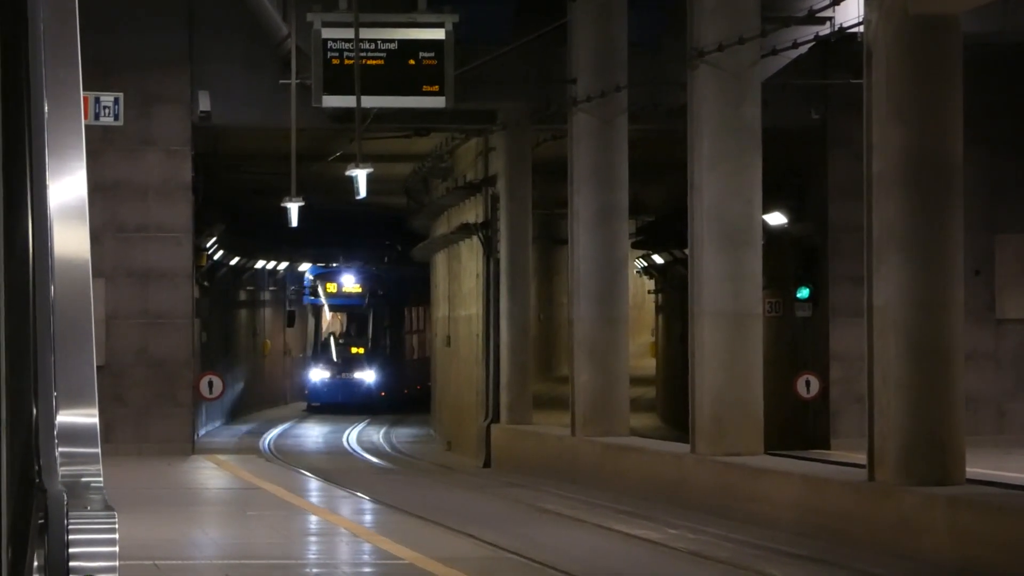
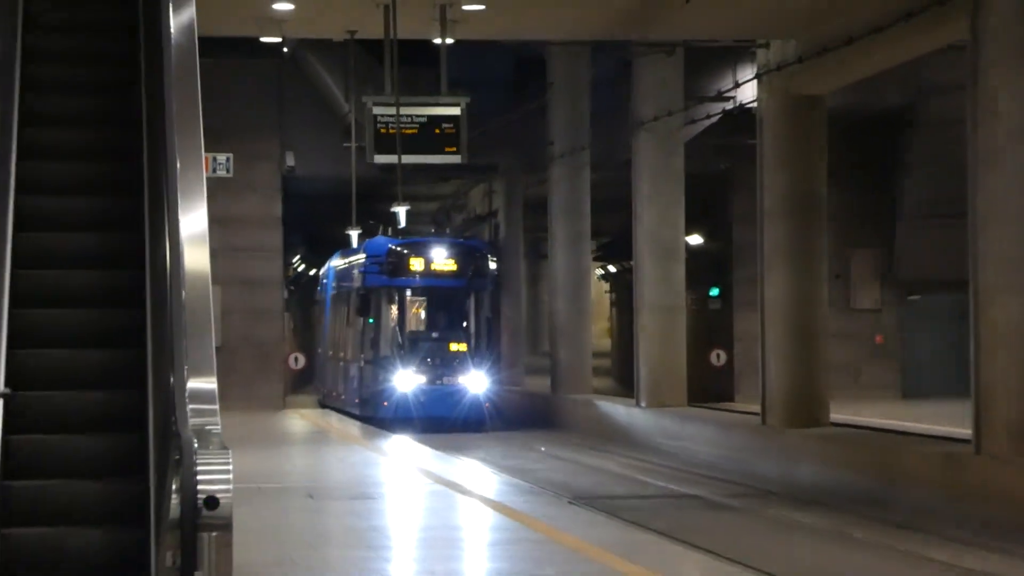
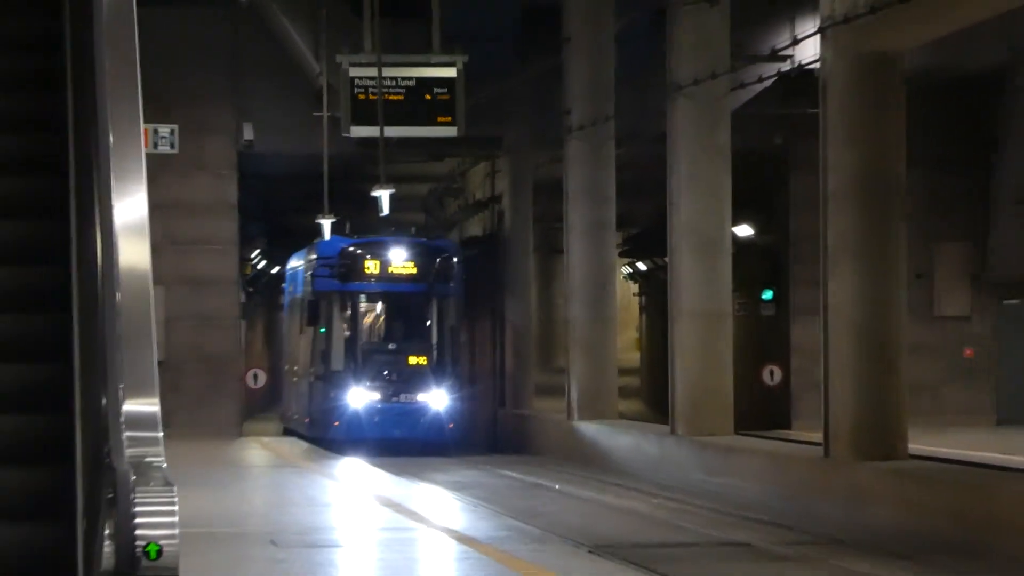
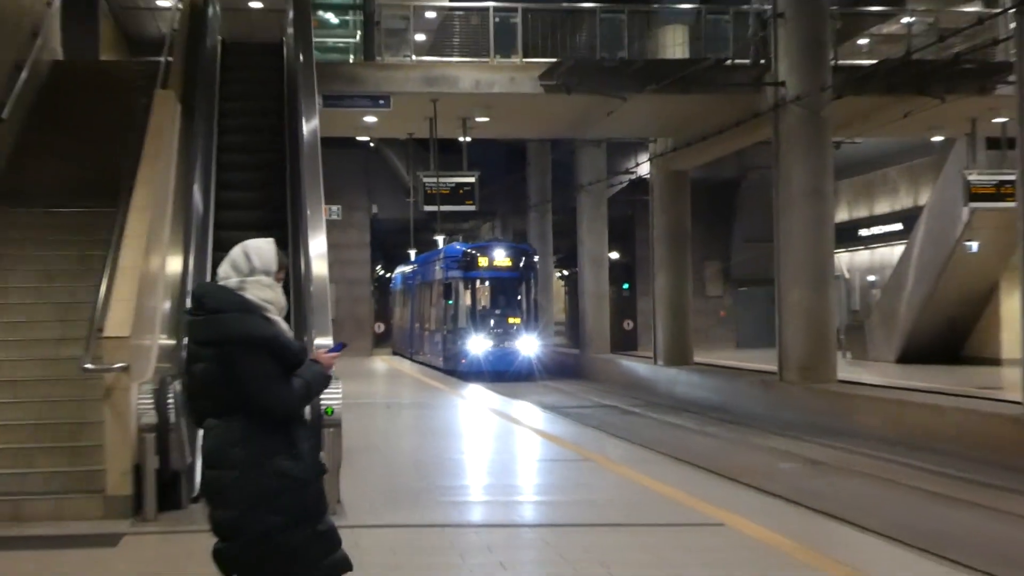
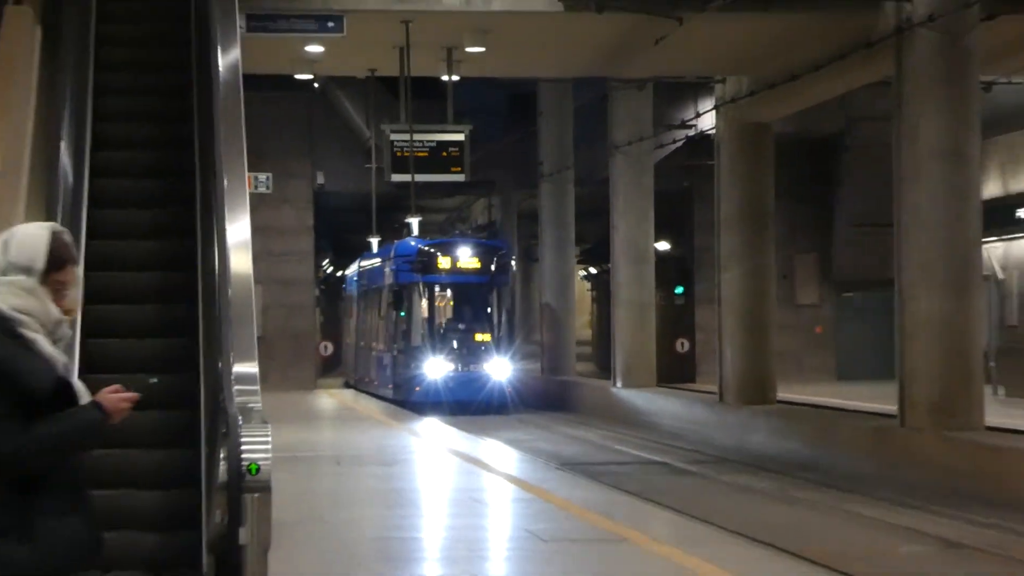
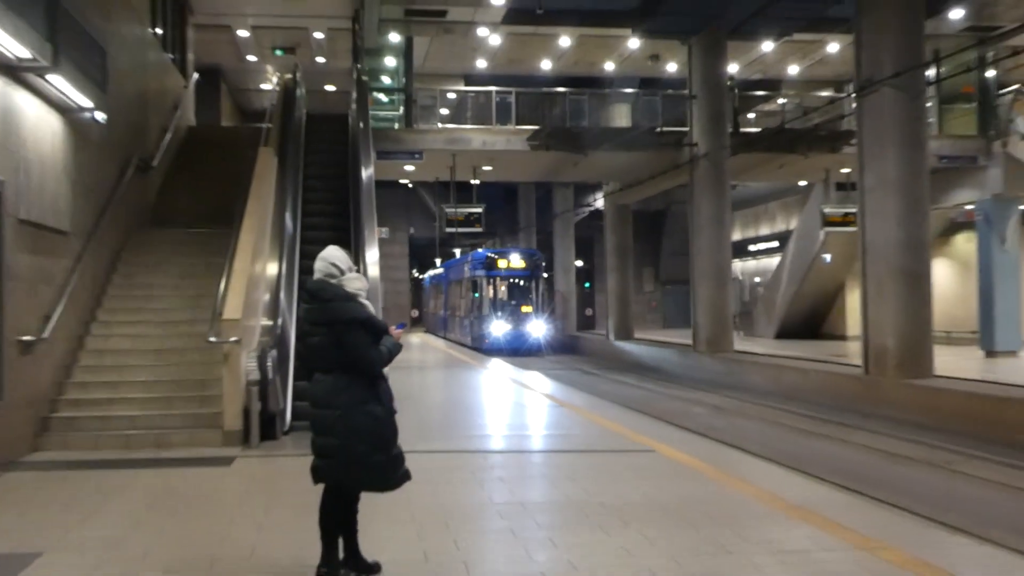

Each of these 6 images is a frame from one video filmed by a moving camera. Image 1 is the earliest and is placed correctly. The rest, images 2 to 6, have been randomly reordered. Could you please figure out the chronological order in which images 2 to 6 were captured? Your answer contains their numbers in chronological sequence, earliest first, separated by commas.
3, 2, 5, 4, 6
